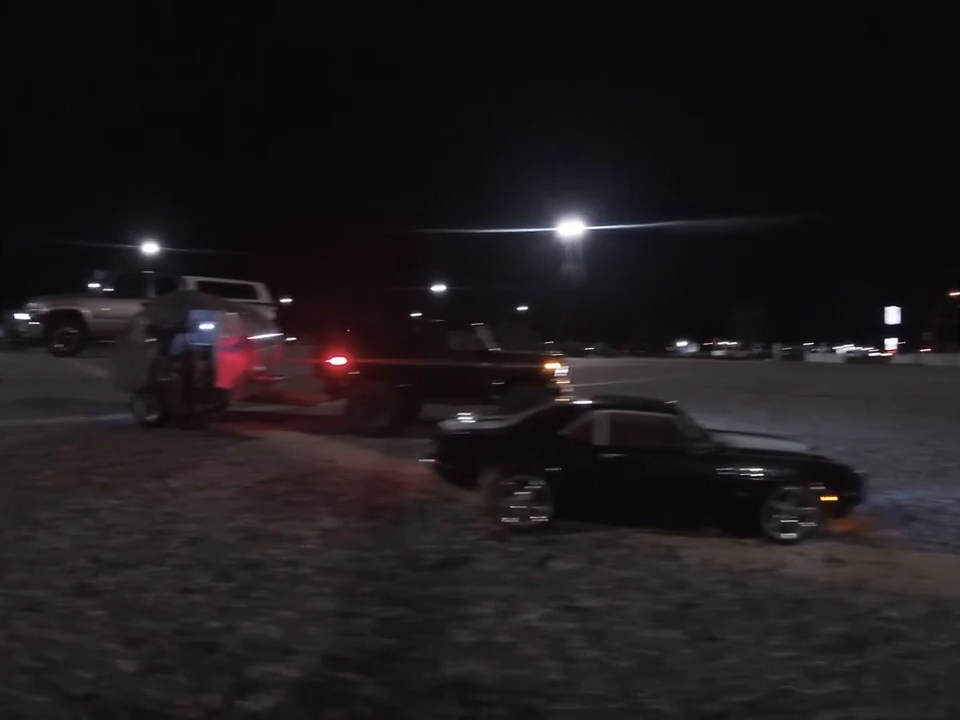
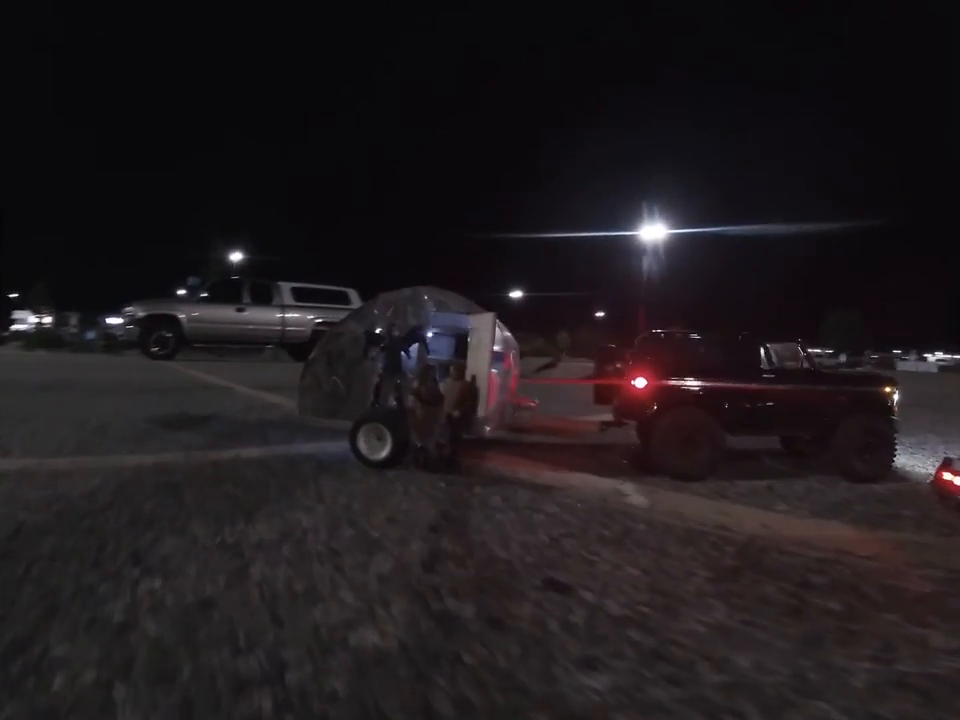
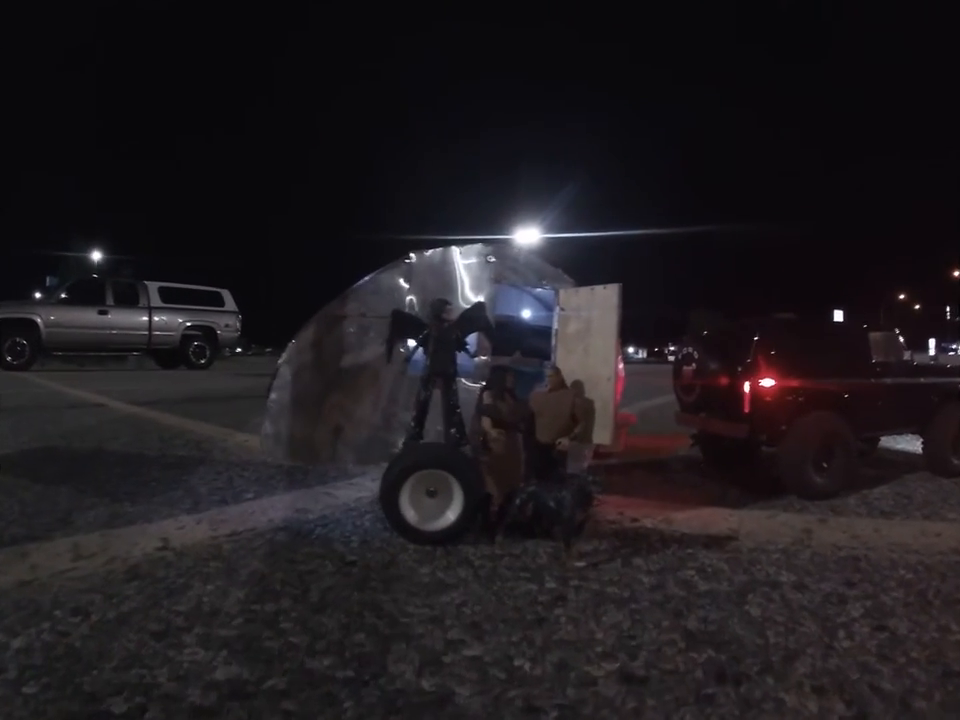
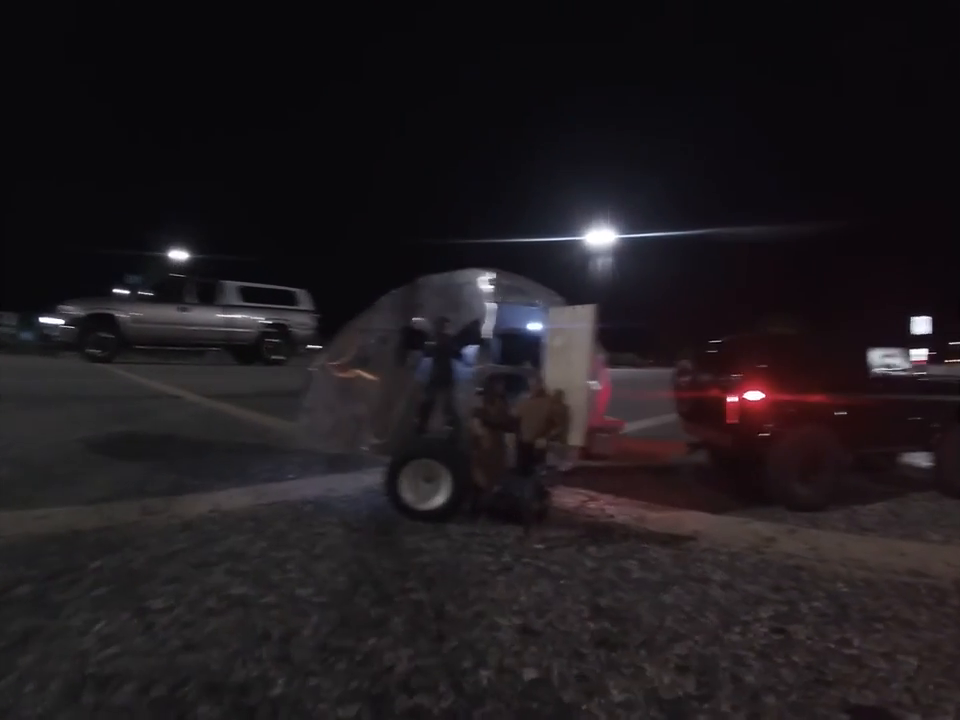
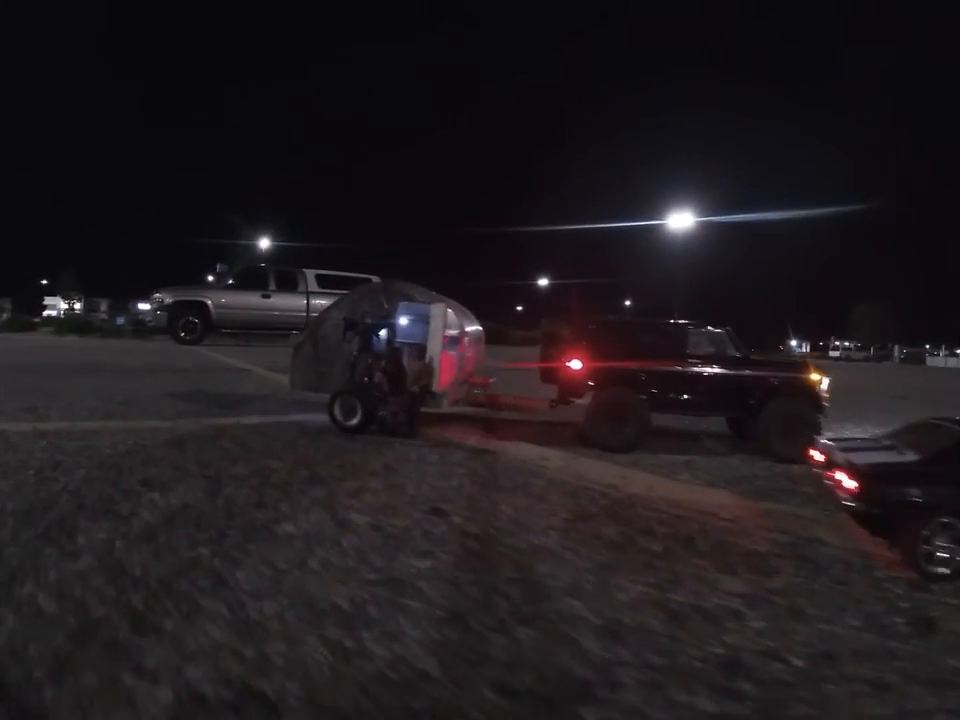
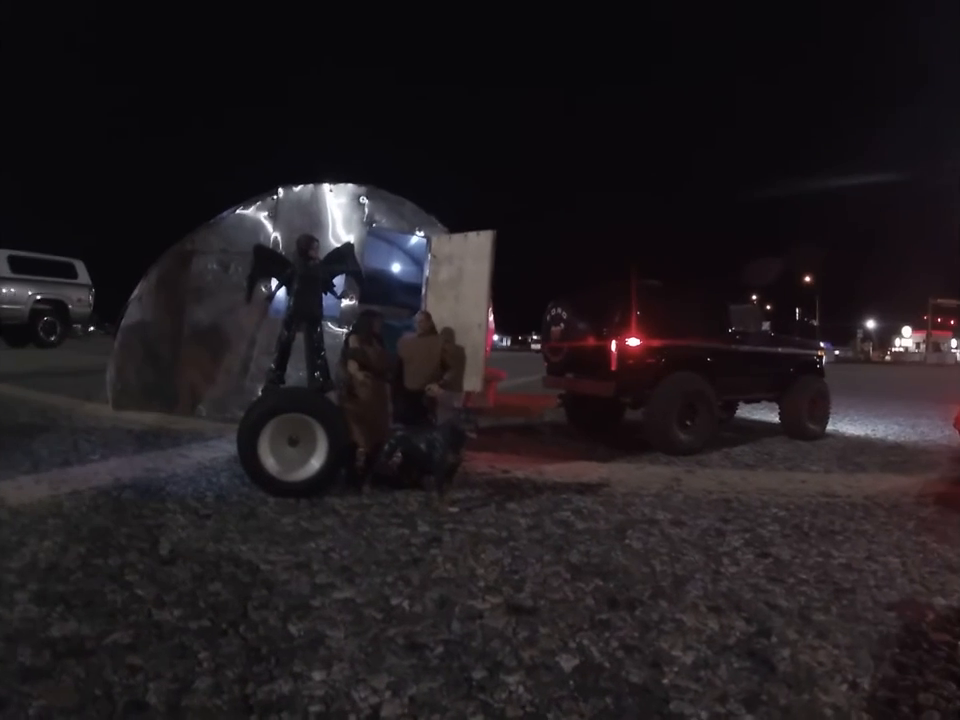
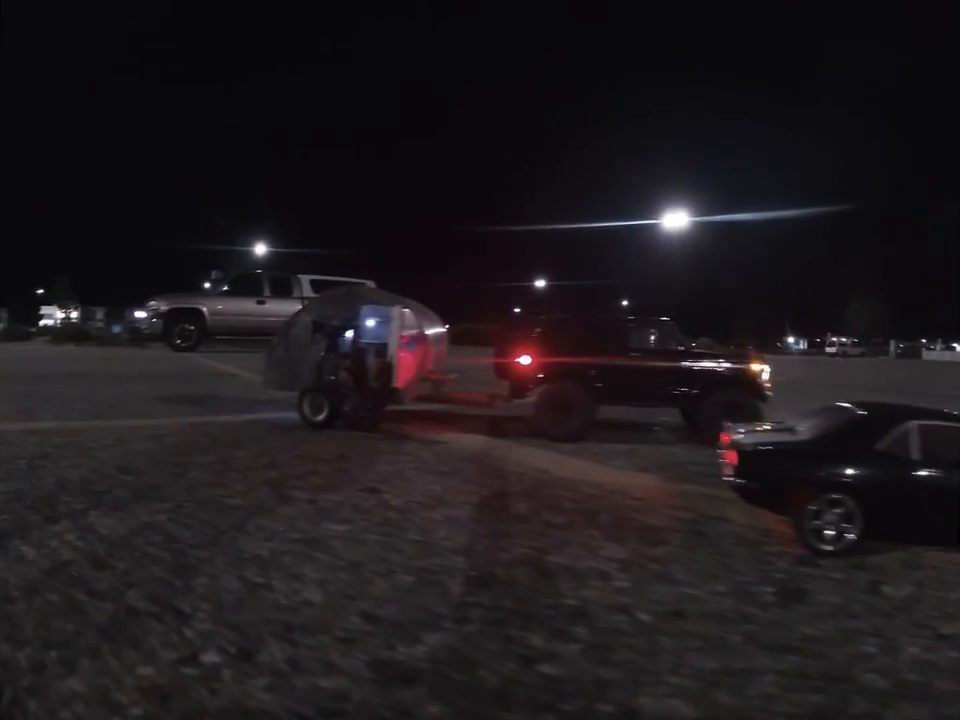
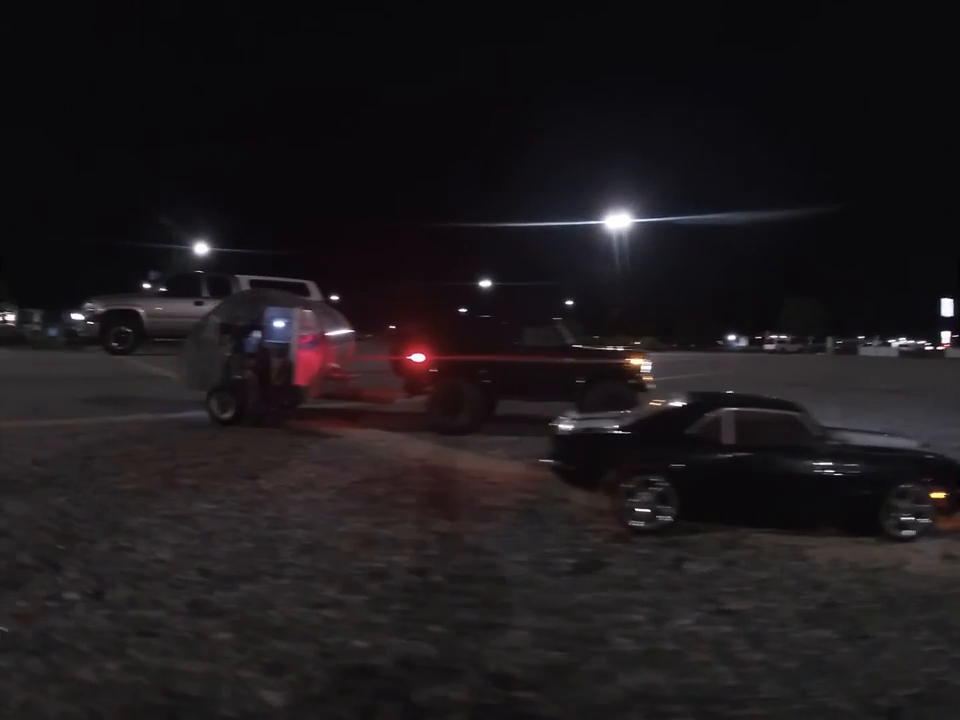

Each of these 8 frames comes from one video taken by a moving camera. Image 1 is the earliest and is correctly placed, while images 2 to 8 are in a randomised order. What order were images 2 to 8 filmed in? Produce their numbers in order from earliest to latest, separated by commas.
8, 7, 5, 2, 4, 3, 6
